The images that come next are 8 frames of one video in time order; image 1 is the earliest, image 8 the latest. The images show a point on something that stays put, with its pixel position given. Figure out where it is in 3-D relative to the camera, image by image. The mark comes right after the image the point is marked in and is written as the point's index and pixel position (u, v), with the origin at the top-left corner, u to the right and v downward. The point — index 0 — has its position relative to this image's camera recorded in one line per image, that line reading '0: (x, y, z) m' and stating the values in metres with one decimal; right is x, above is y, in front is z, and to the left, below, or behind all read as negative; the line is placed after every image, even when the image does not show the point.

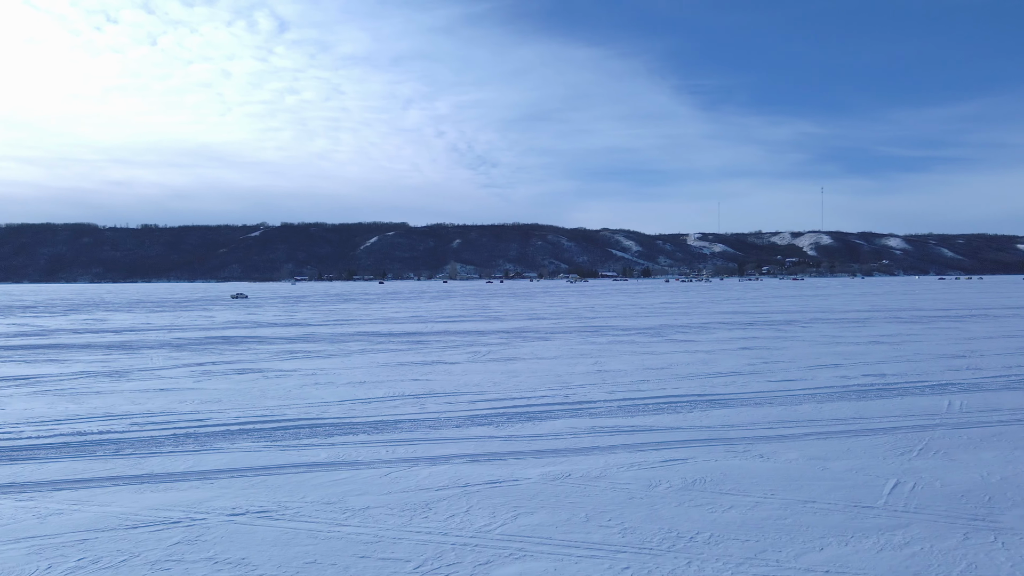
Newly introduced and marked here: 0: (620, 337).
0: (+2.6, -1.2, +17.2) m
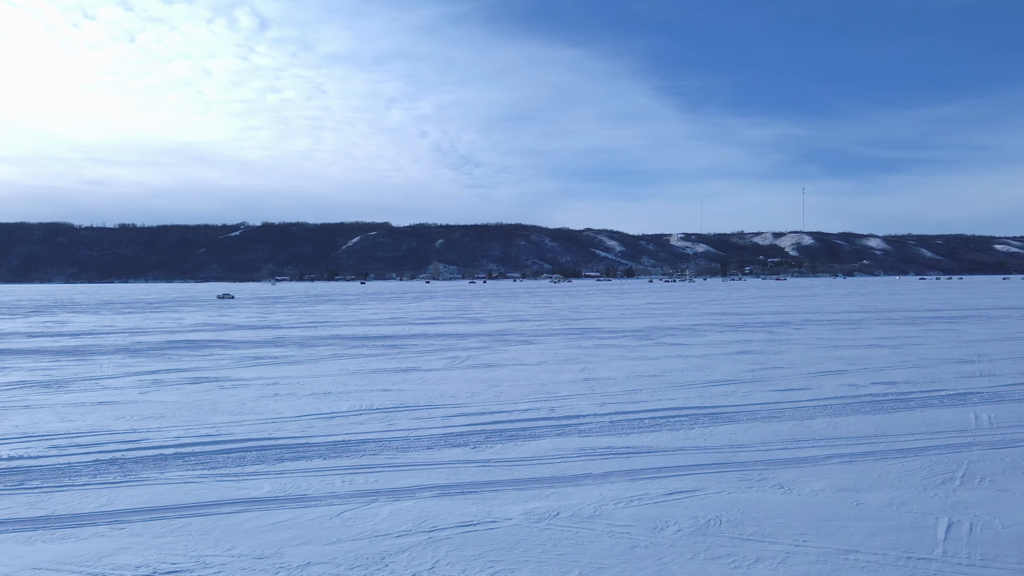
0: (+2.2, -1.2, +16.7) m
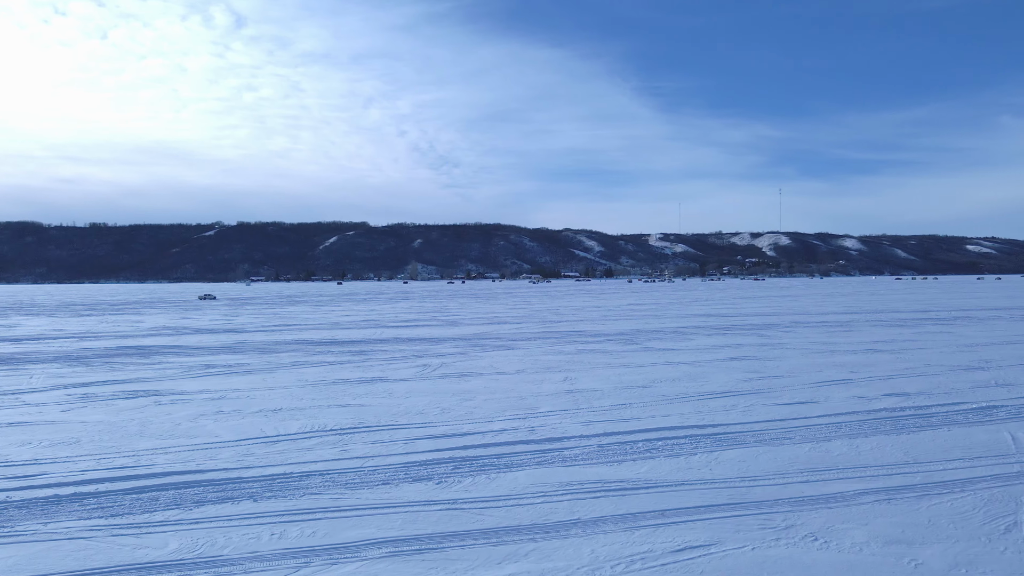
0: (+1.7, -1.3, +16.0) m
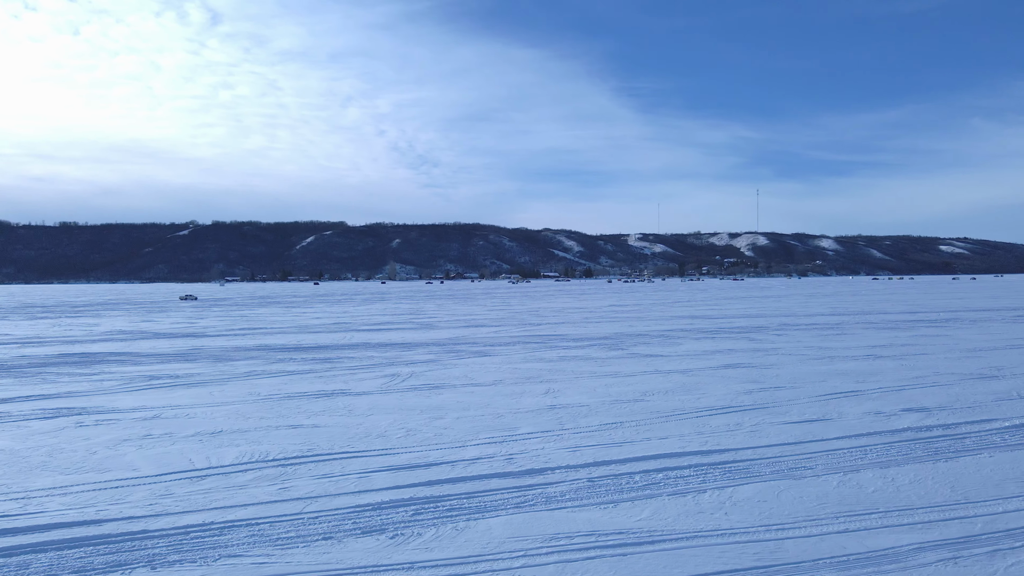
0: (+1.2, -1.3, +15.3) m
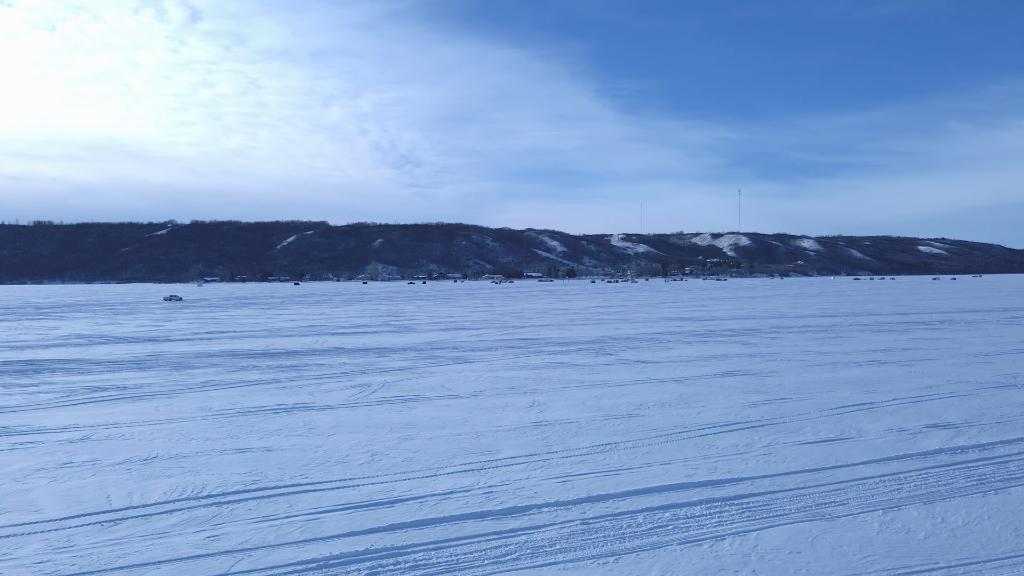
0: (+0.9, -1.3, +14.7) m
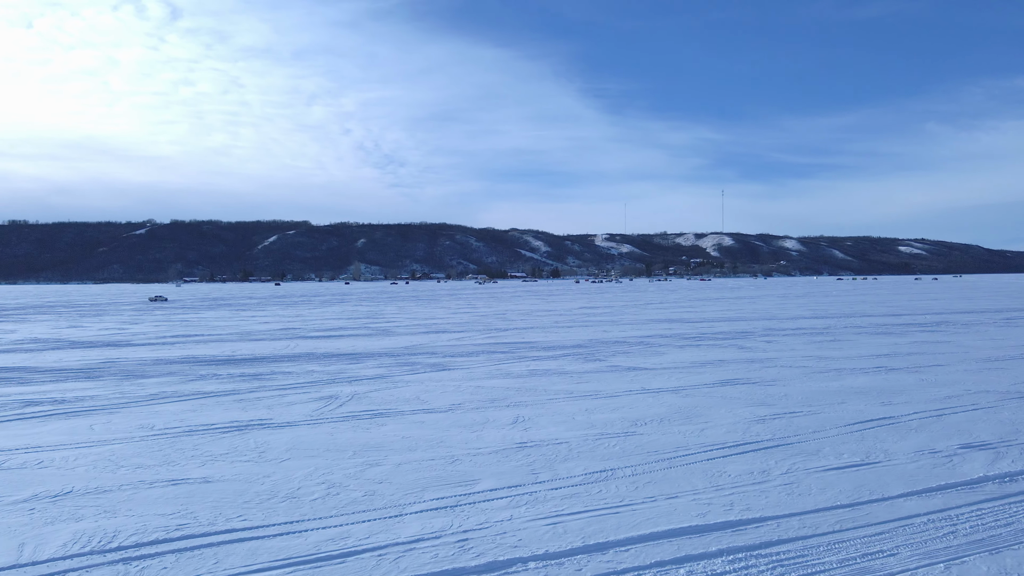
0: (+0.5, -1.3, +14.1) m
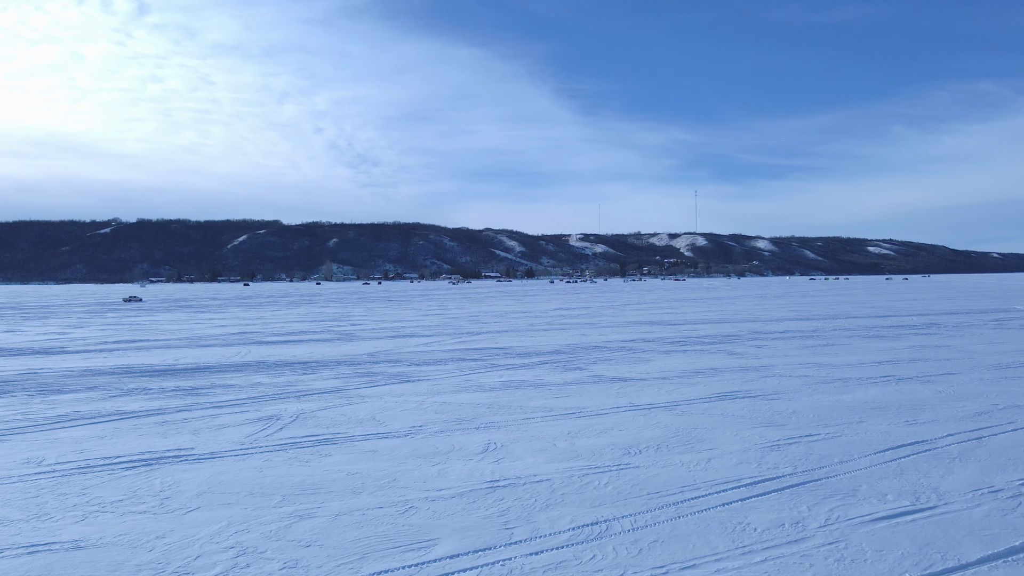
0: (+0.1, -1.3, +13.3) m
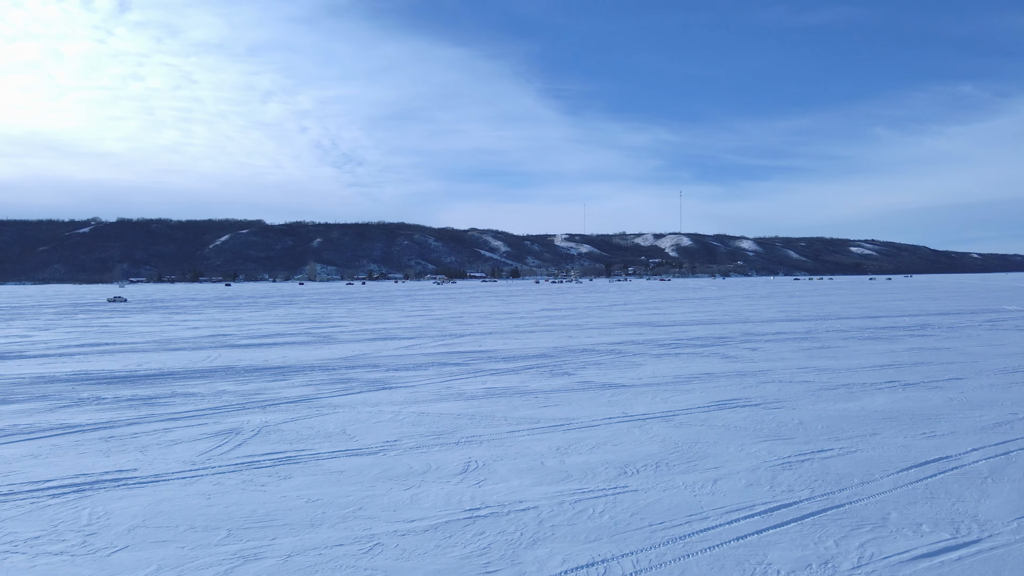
0: (-0.2, -1.4, +12.8) m
